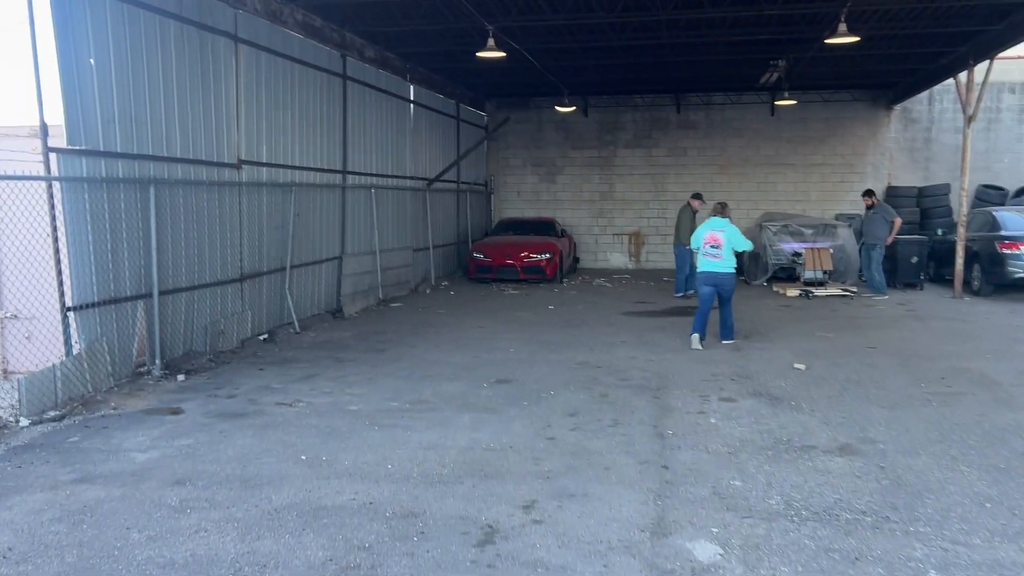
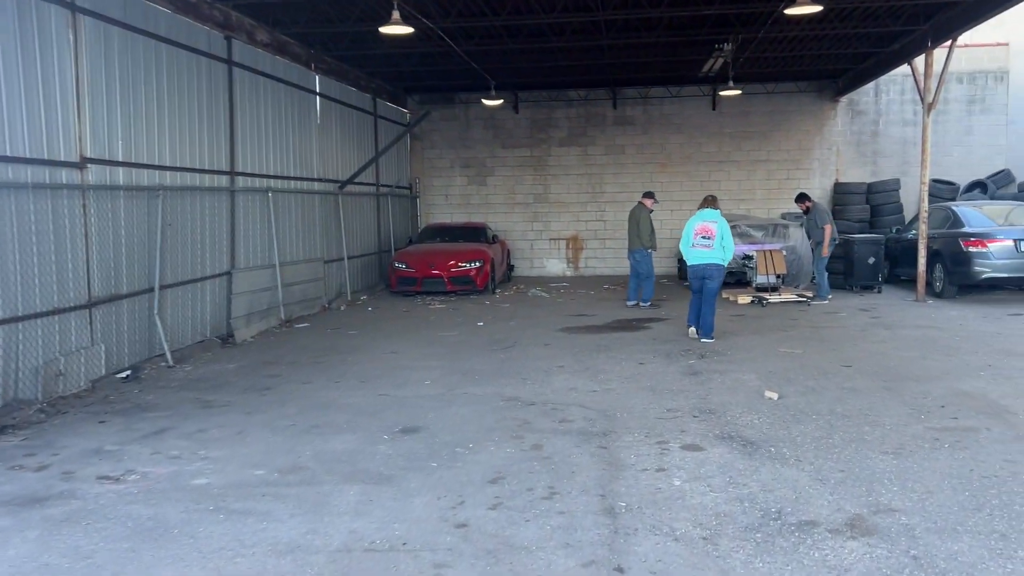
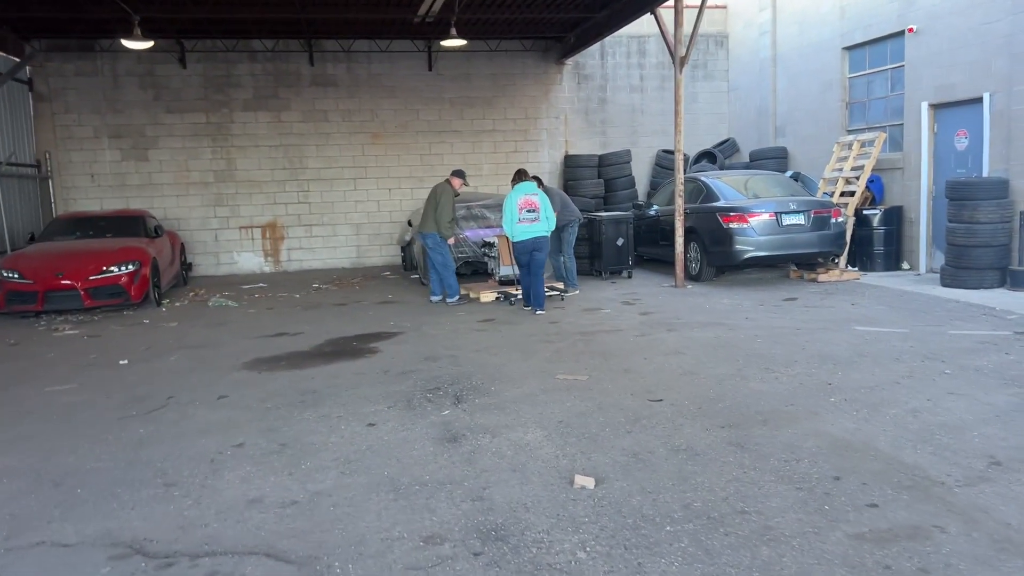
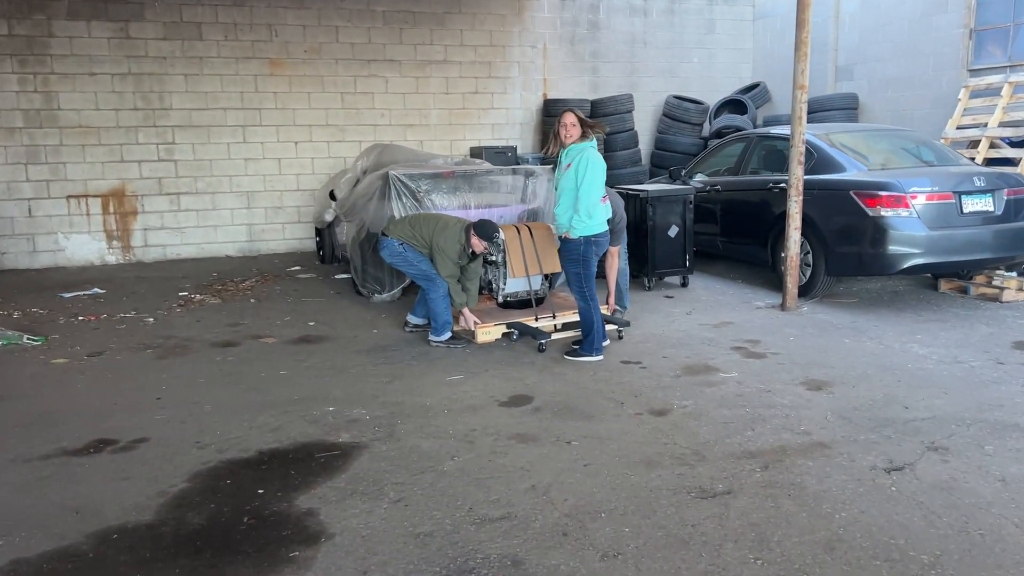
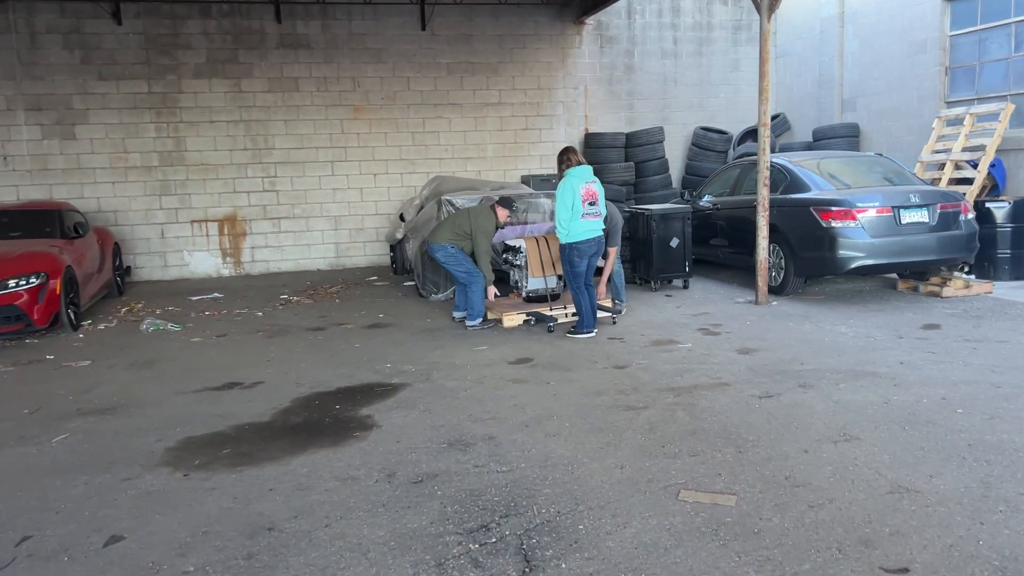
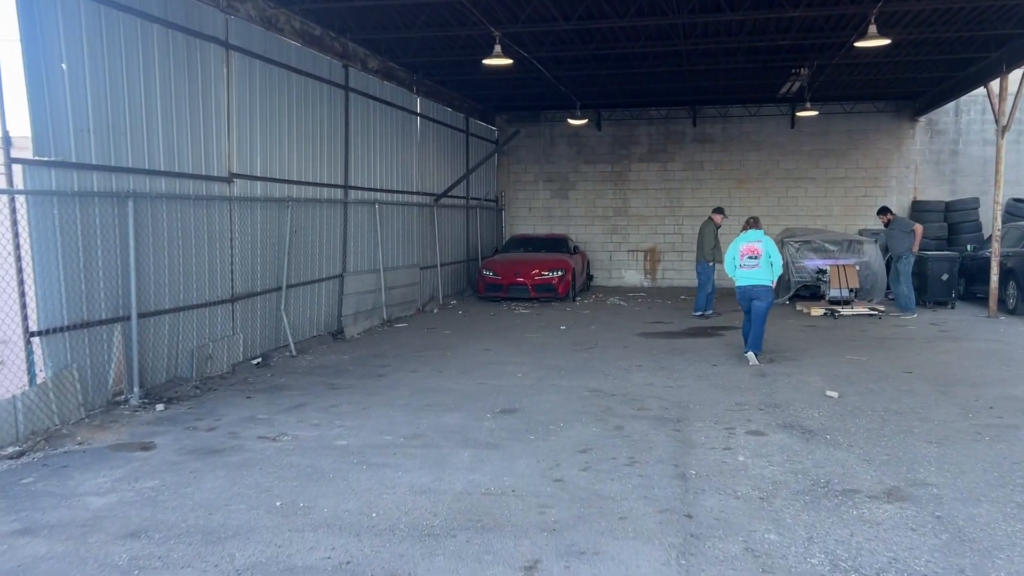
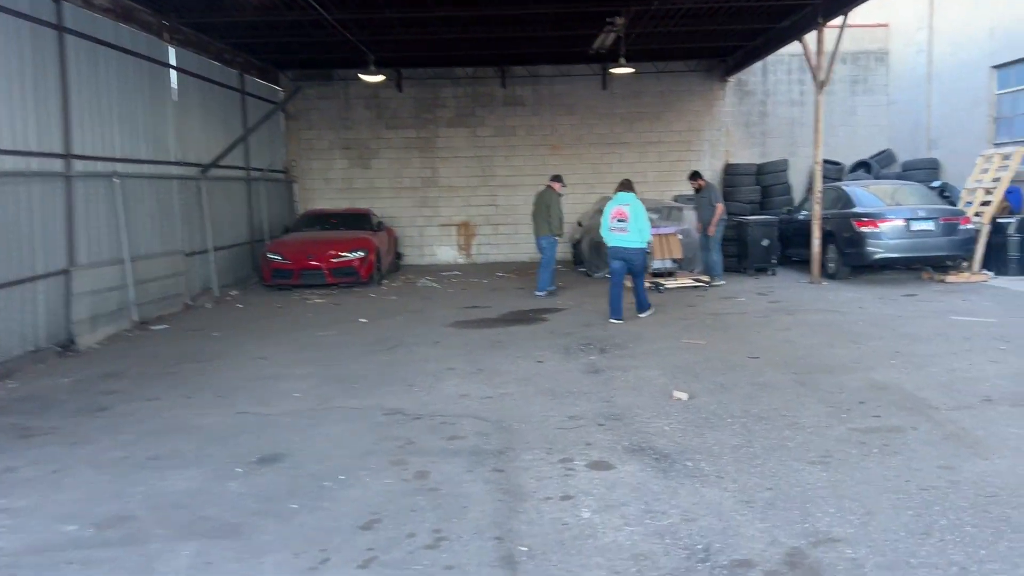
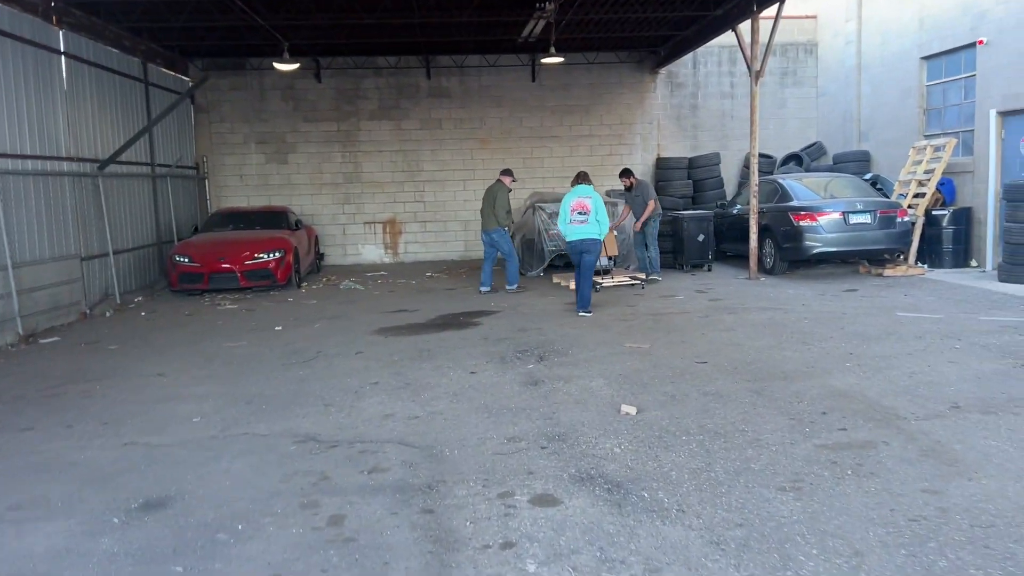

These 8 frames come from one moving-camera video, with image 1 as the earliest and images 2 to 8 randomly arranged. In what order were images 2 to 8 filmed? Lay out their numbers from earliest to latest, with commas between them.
6, 2, 7, 8, 3, 5, 4
